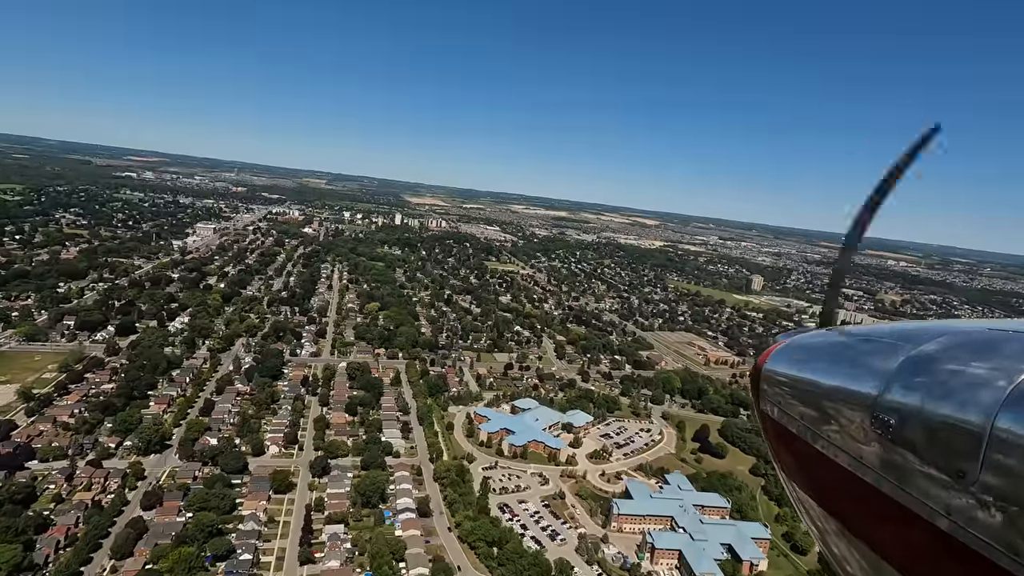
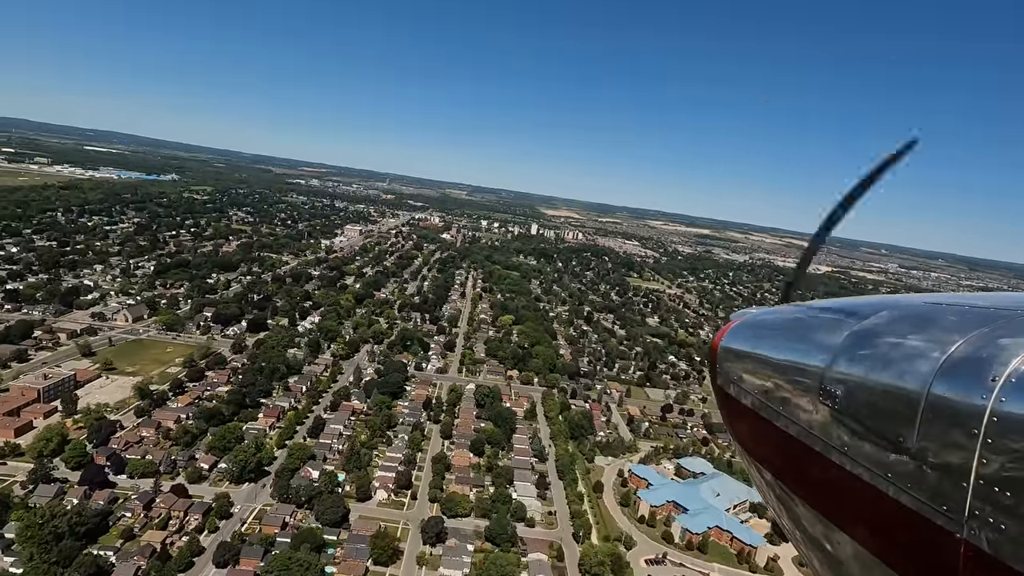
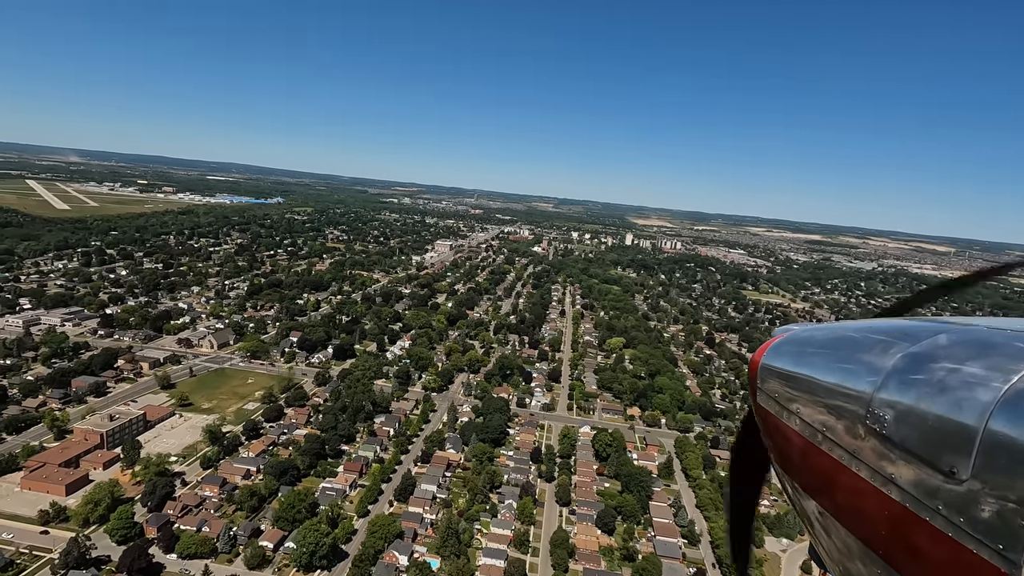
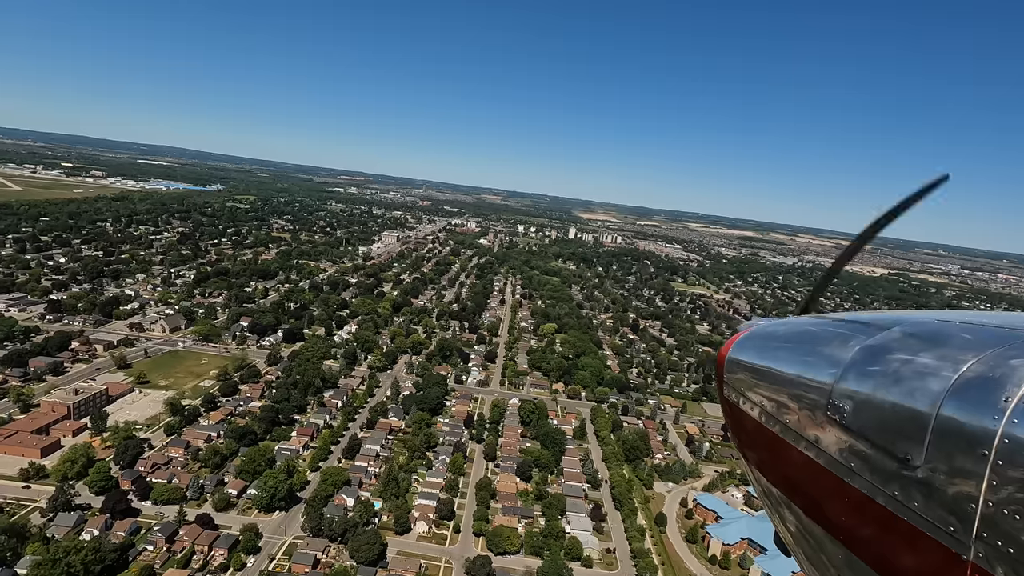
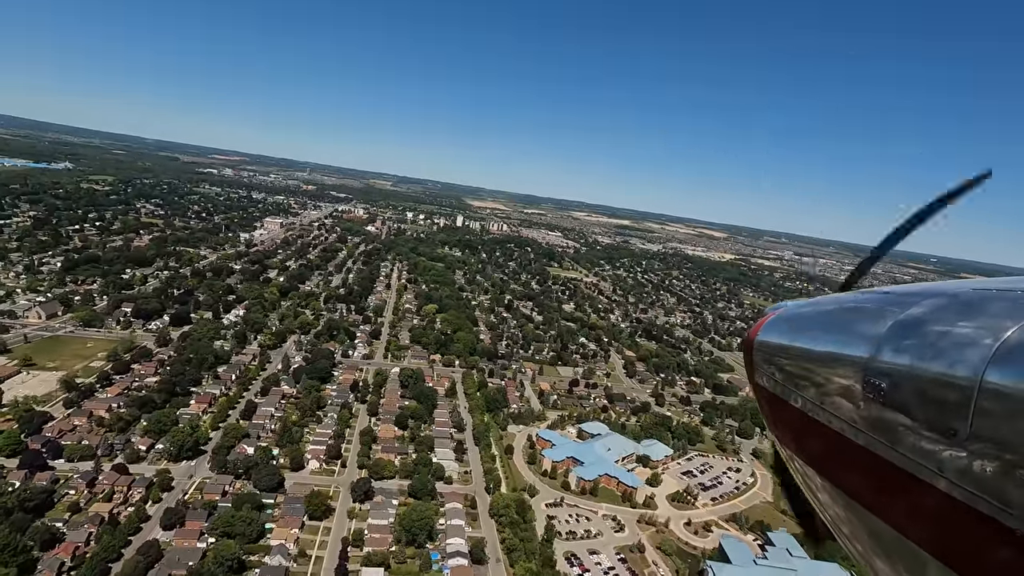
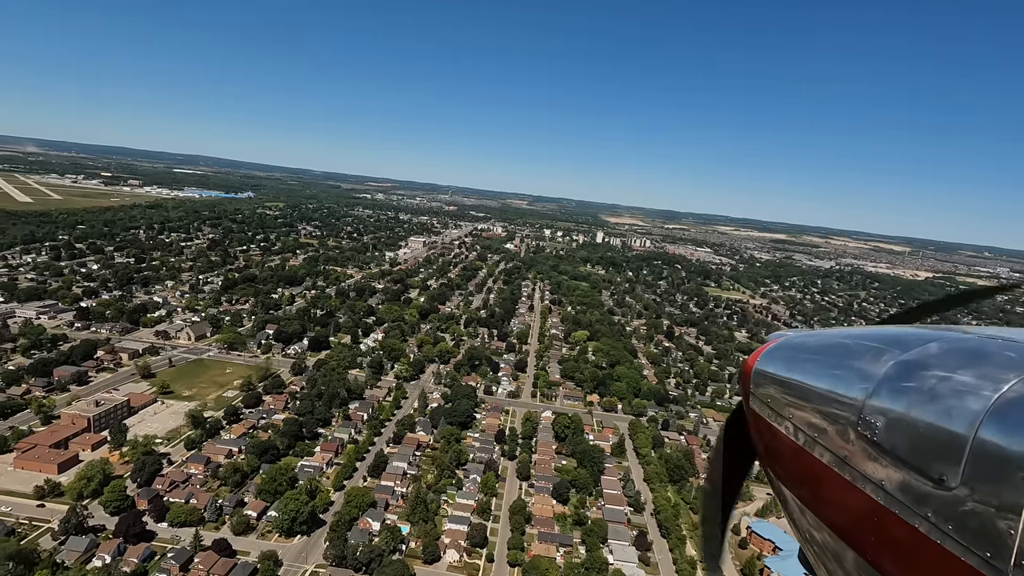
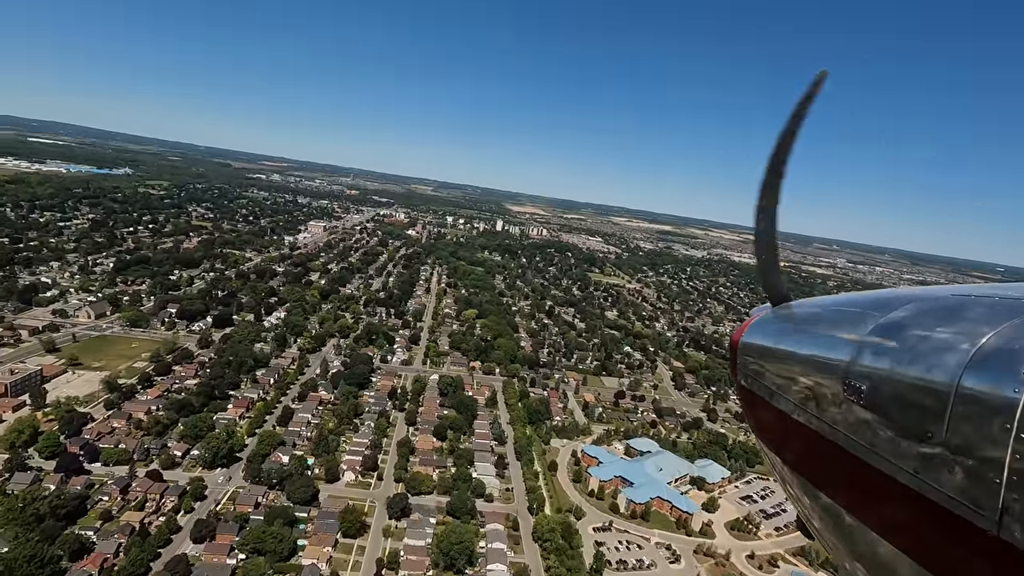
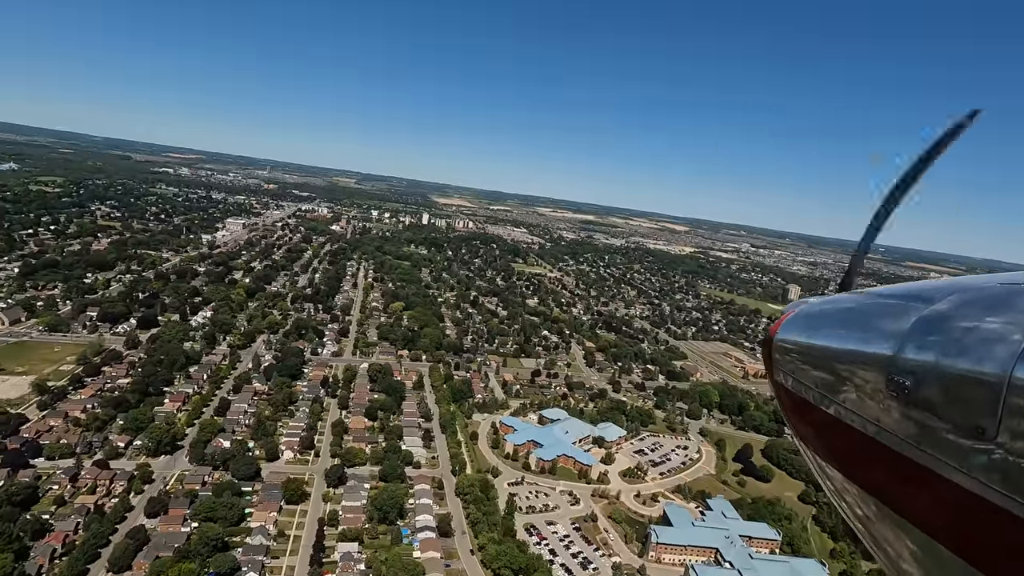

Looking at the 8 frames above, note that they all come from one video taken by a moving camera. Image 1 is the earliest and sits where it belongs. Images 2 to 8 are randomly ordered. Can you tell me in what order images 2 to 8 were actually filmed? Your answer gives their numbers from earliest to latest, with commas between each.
8, 5, 7, 2, 4, 6, 3
